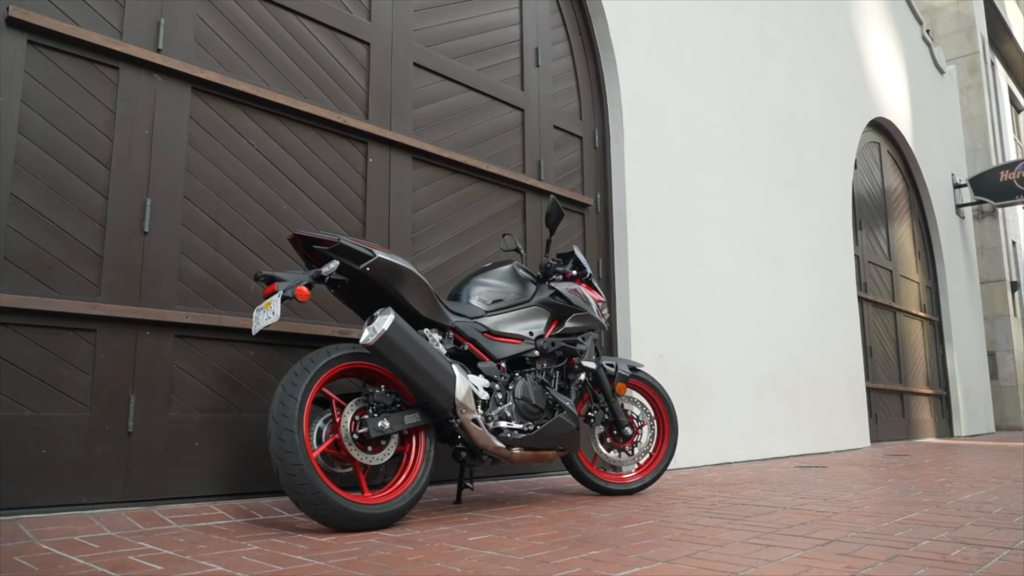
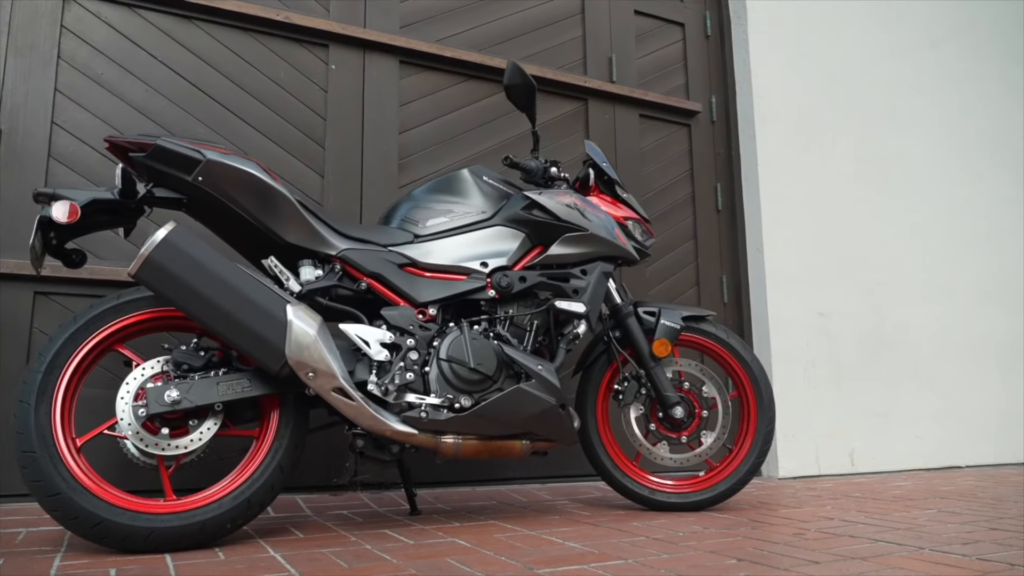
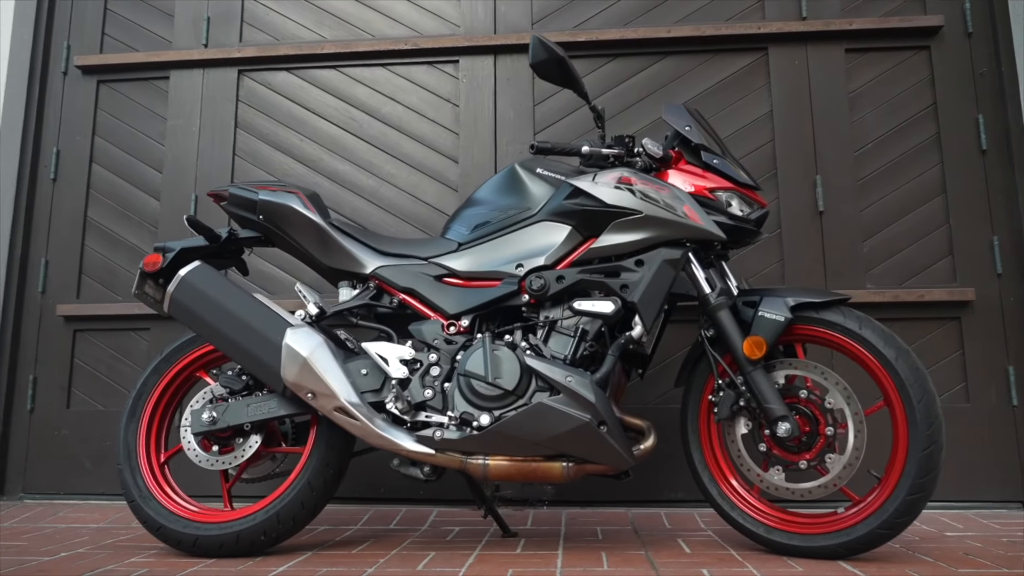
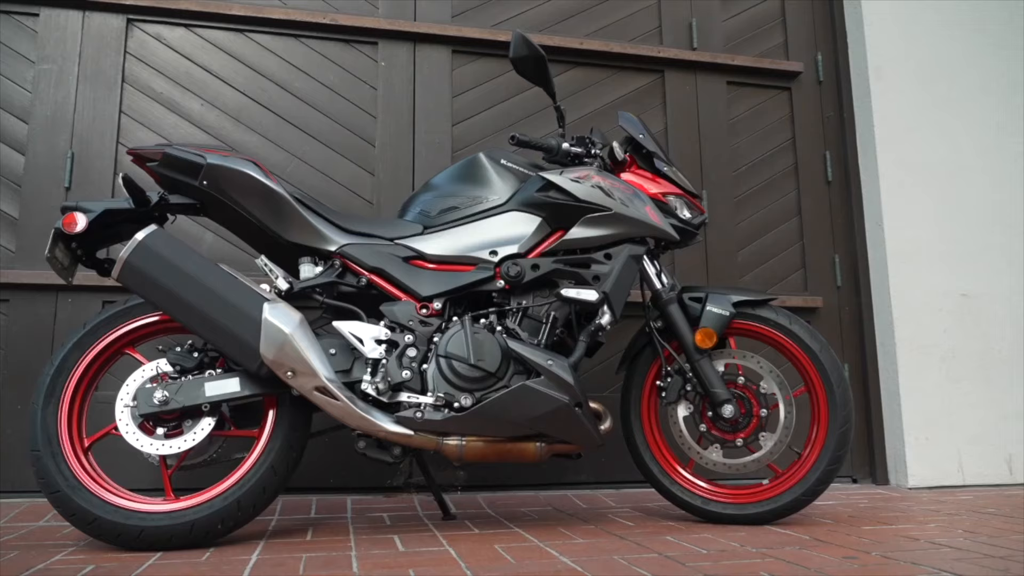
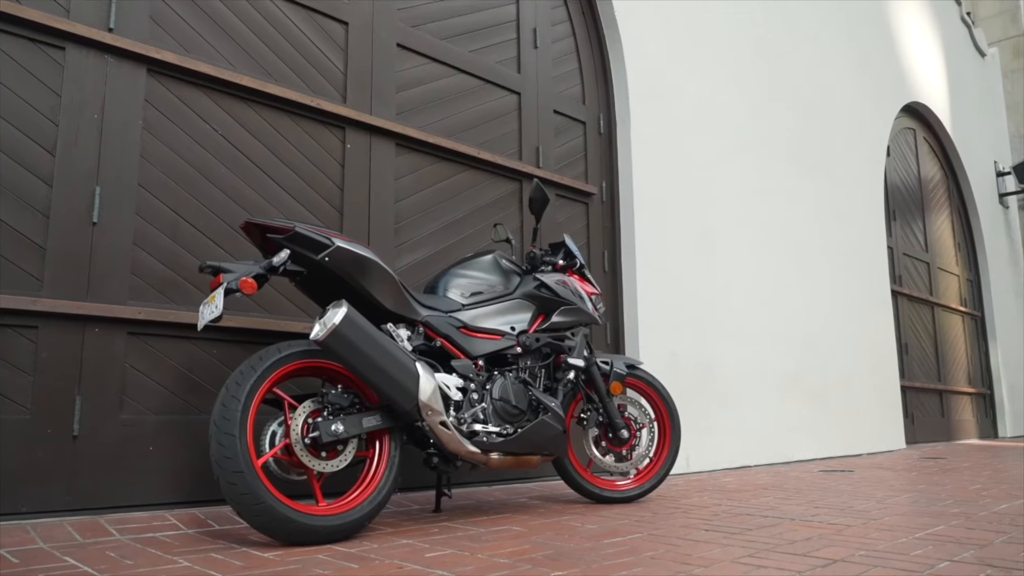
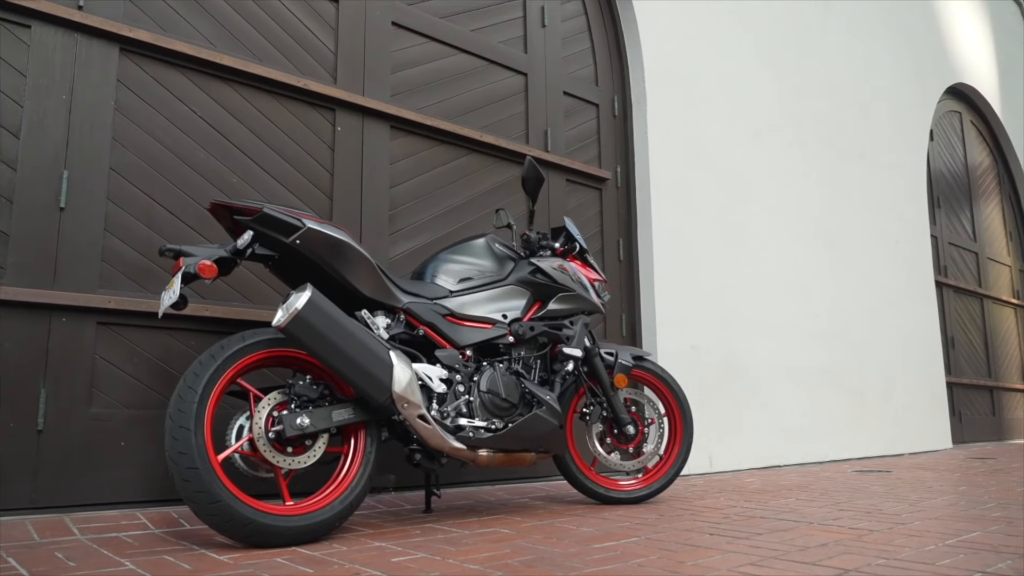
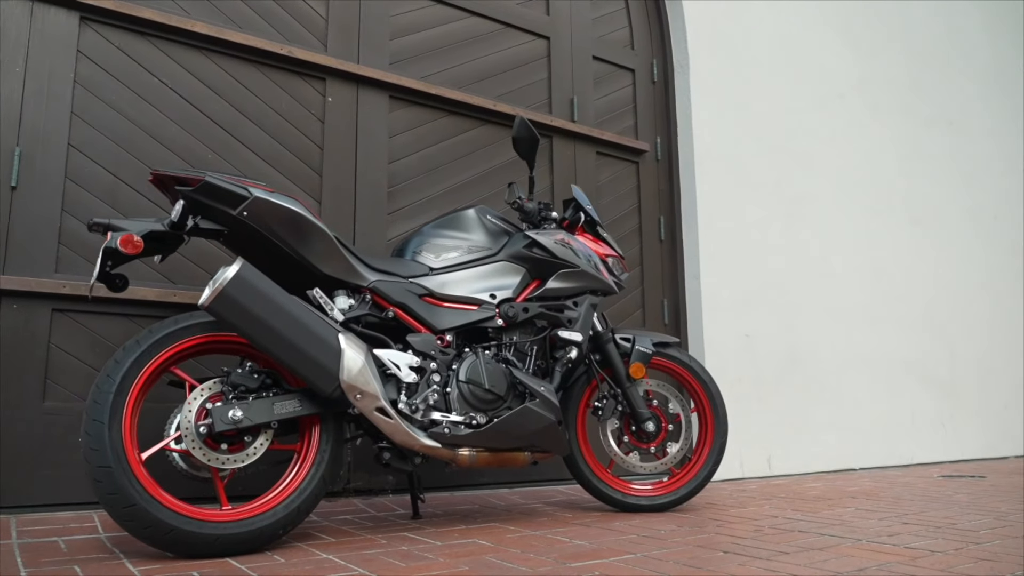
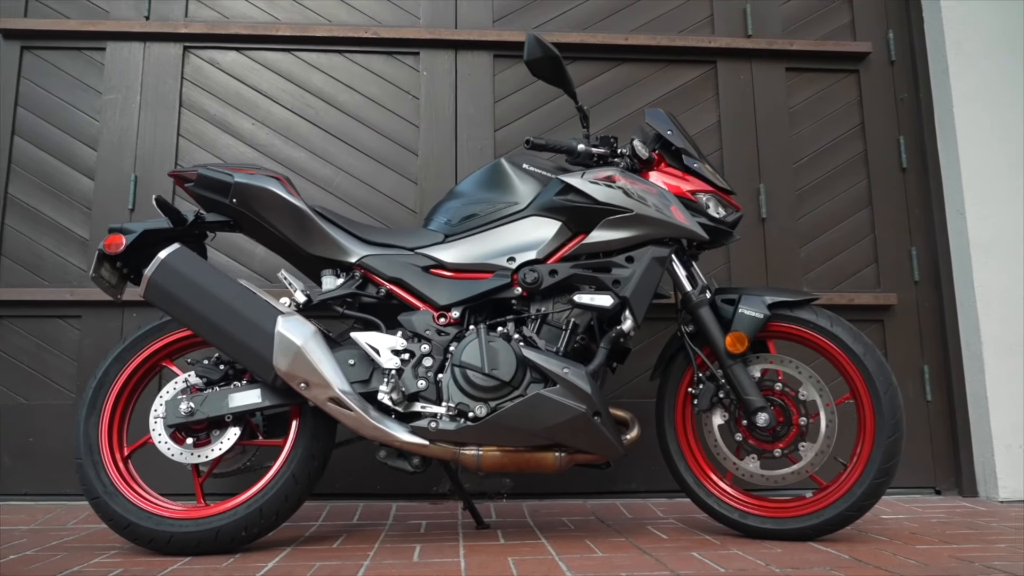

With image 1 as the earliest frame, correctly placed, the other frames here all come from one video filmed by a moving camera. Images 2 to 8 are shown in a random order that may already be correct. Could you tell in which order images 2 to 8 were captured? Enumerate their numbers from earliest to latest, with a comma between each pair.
5, 6, 7, 2, 4, 8, 3
